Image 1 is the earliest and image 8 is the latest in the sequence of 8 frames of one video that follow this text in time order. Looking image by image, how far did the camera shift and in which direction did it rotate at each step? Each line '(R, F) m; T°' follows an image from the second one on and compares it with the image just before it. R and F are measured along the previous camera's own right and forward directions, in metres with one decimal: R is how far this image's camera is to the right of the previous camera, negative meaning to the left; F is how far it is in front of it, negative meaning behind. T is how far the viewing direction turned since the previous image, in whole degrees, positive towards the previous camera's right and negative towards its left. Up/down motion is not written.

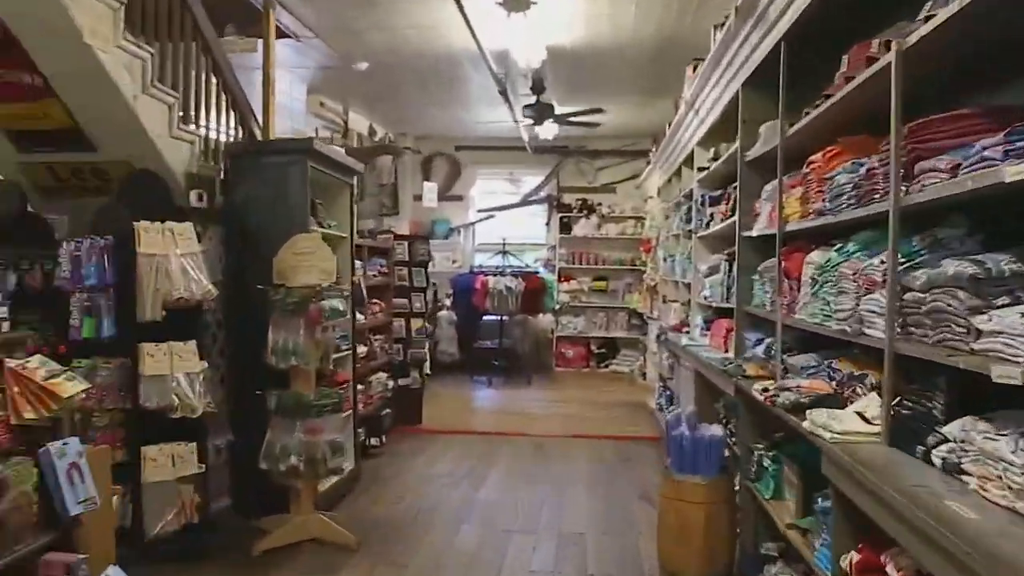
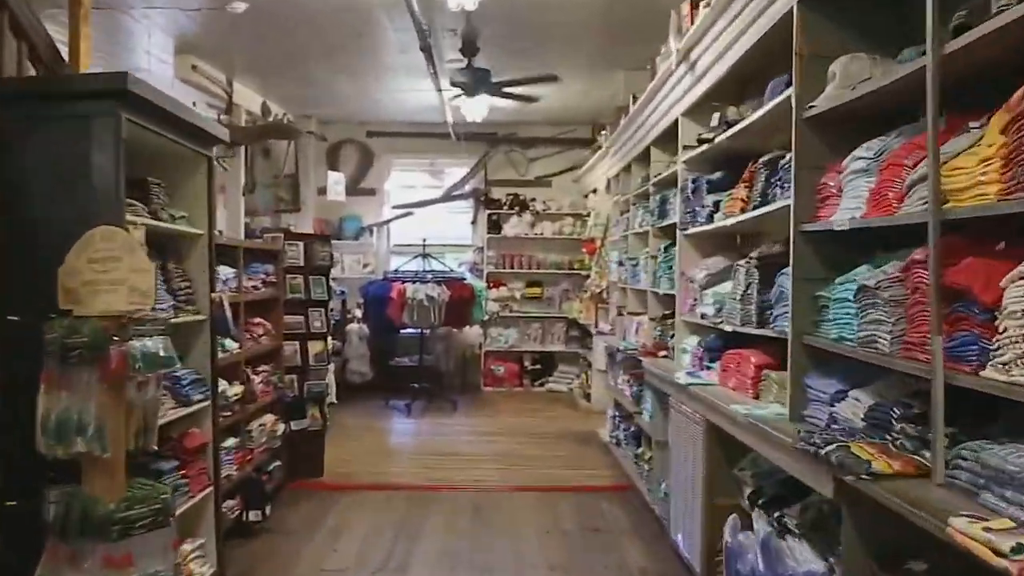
(-0.1, +1.5) m; +5°
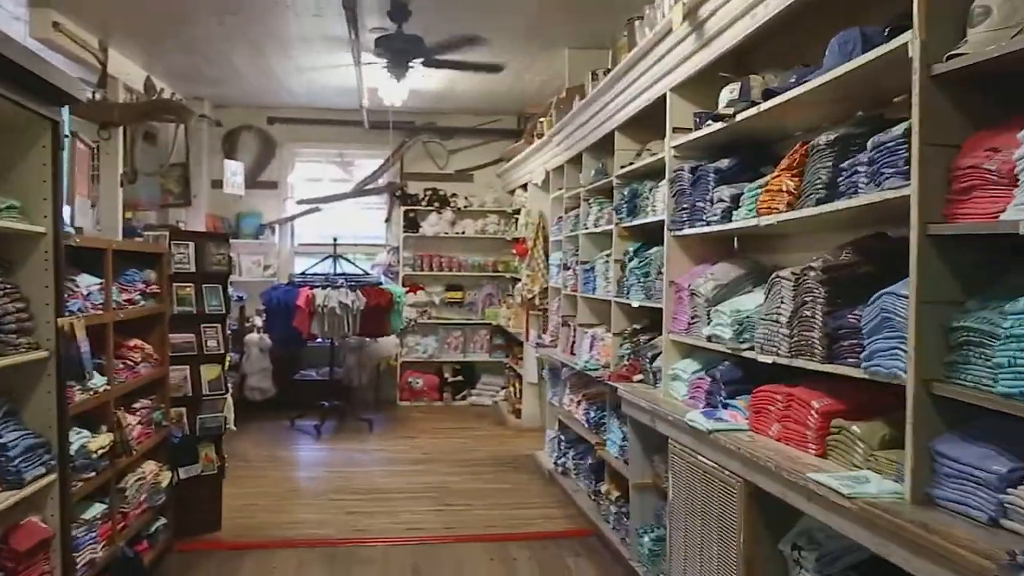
(-0.2, +0.9) m; +6°
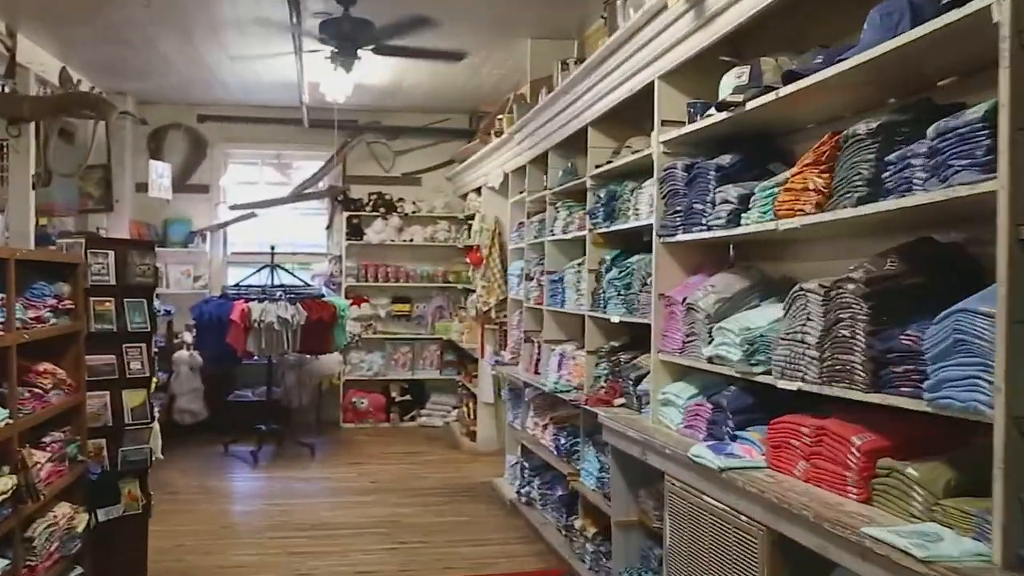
(-0.1, +0.4) m; +4°
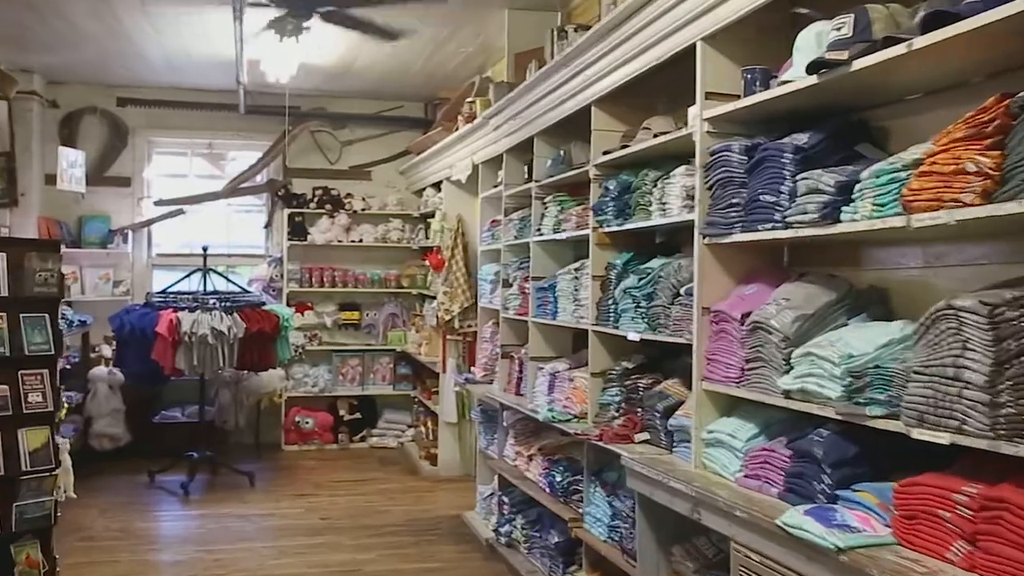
(-0.2, +0.6) m; +4°
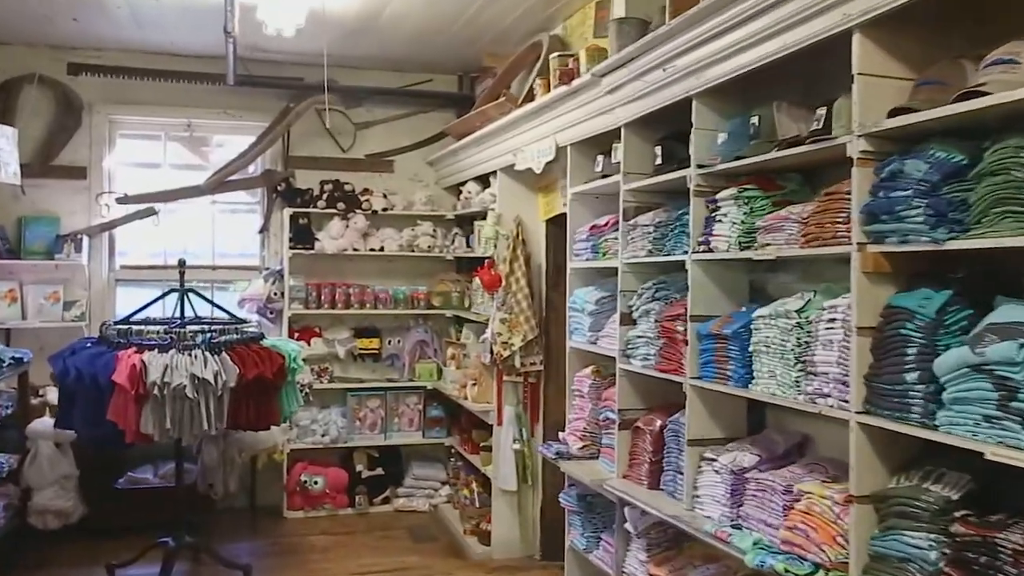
(-0.5, +1.4) m; +1°
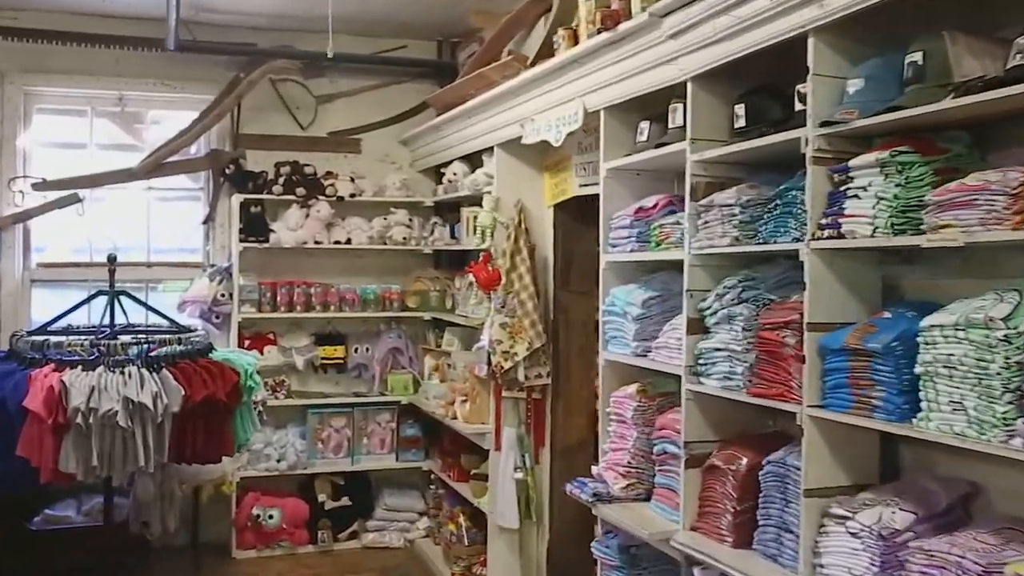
(-0.2, +0.7) m; +4°
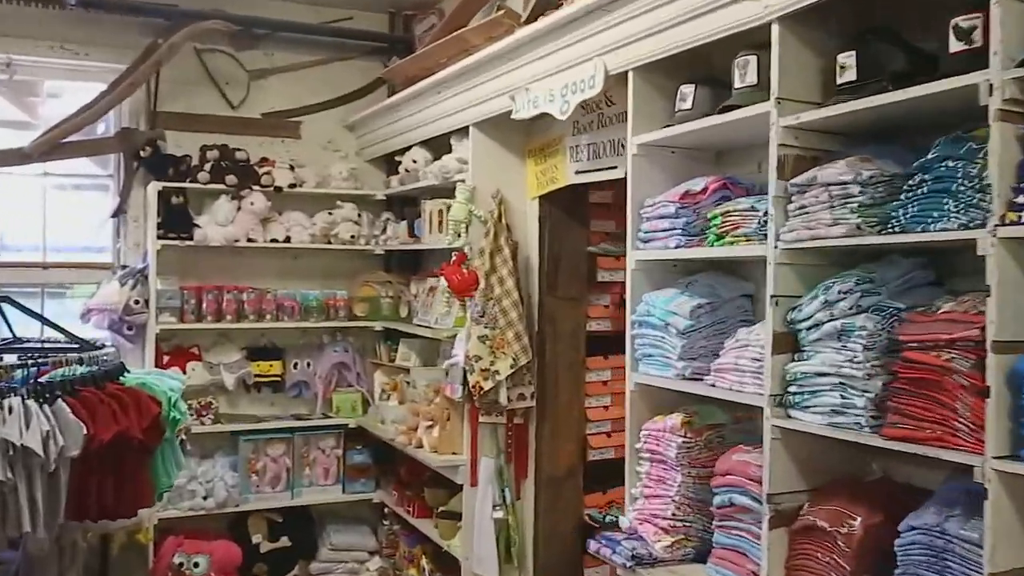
(-0.2, +0.6) m; +5°
